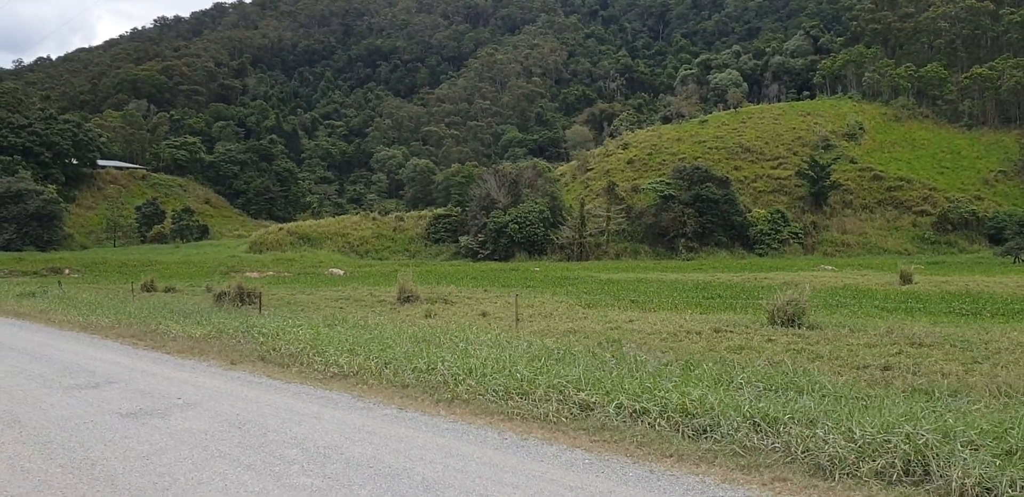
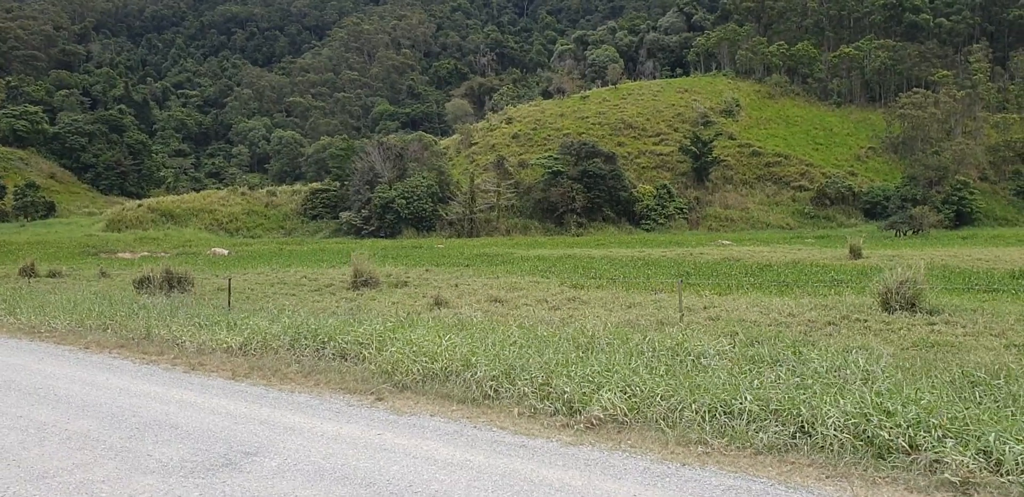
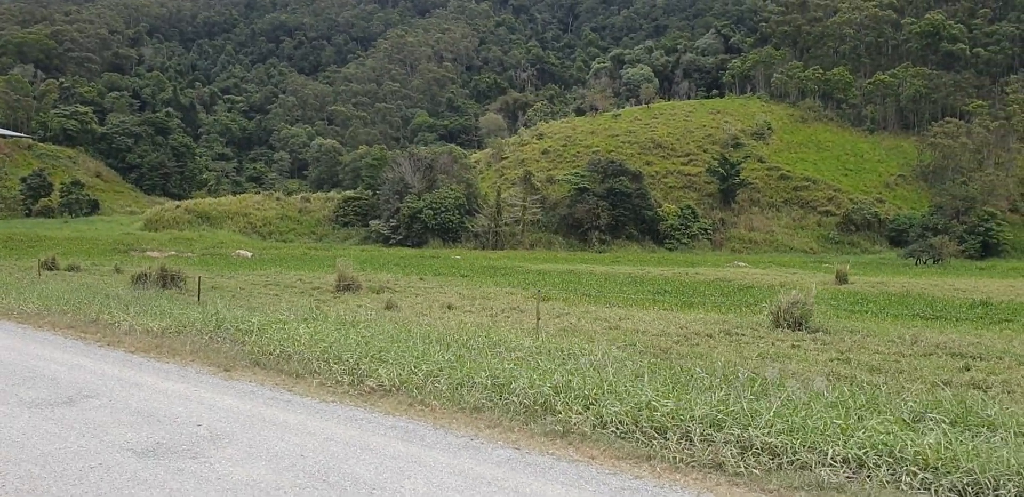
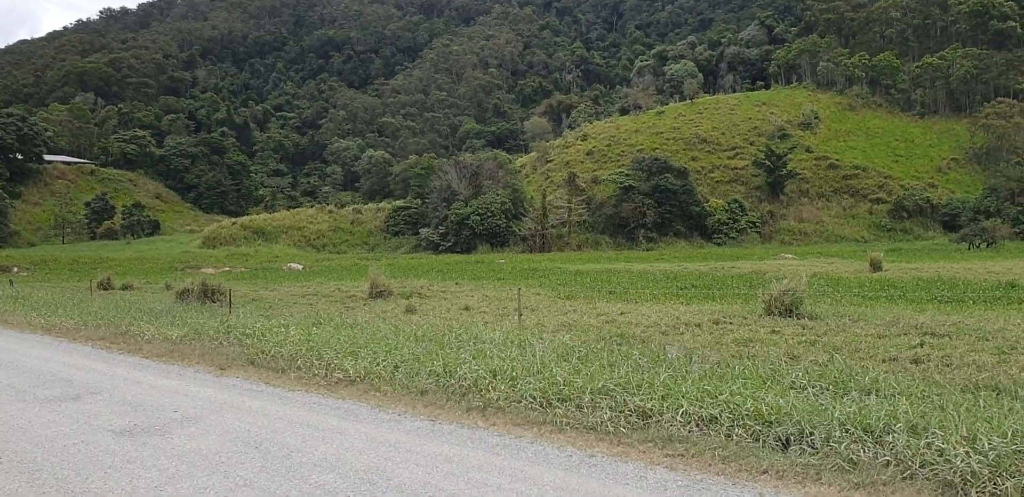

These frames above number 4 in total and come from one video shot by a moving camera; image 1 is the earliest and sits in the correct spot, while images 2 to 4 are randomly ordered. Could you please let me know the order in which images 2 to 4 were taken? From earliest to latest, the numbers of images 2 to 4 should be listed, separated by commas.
4, 3, 2
